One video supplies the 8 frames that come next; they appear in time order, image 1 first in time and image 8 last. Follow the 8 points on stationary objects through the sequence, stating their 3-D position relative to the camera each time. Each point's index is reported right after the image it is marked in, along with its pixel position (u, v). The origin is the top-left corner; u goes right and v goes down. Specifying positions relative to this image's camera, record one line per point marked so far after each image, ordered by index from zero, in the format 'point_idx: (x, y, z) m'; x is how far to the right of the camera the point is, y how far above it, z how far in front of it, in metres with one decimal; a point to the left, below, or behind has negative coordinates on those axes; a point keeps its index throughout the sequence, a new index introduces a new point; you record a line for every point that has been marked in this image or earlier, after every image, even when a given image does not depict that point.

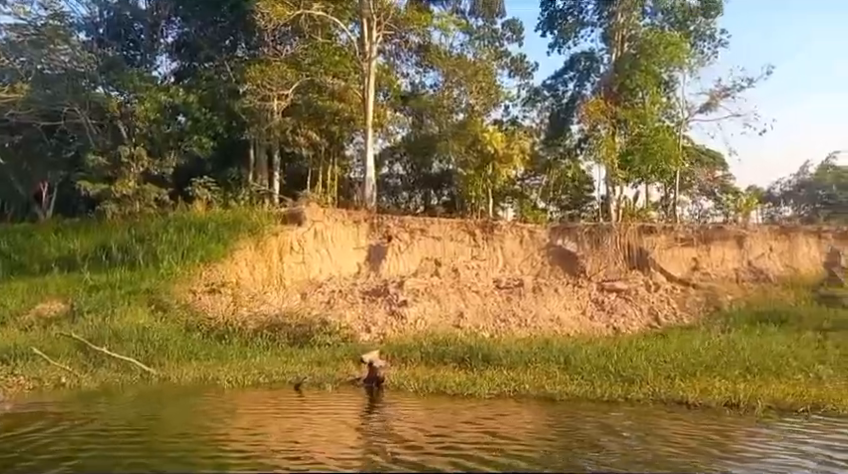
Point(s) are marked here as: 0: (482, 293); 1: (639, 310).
0: (+1.4, -1.3, +19.9) m
1: (+5.2, -1.7, +20.4) m
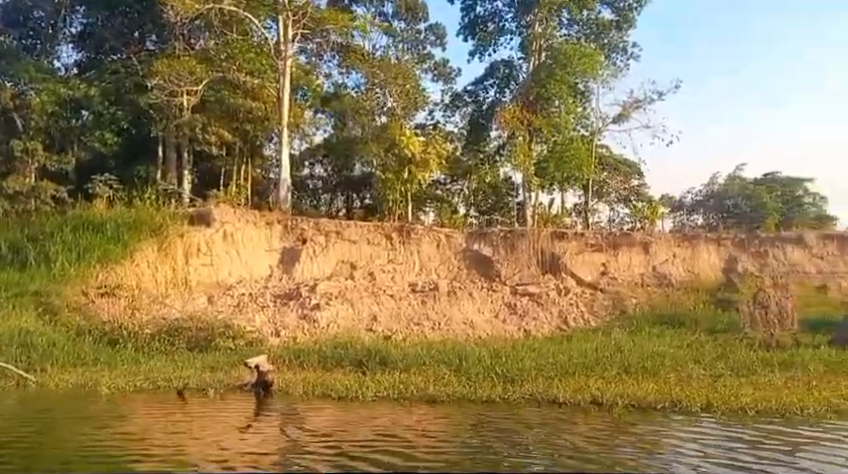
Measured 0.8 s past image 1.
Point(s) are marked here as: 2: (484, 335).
0: (-0.6, -1.4, +19.8) m
1: (+3.1, -1.9, +20.7) m
2: (+1.3, -2.3, +19.4) m
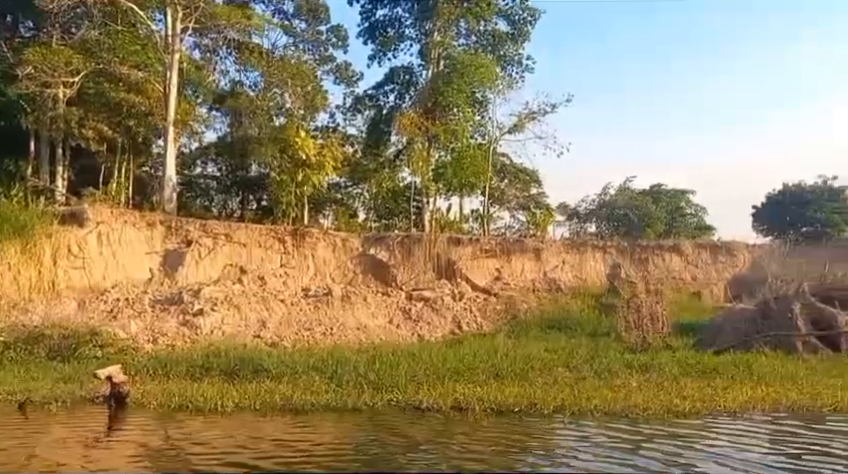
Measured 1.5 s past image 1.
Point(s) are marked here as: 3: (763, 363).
0: (-3.1, -1.5, +19.3) m
1: (+0.5, -2.0, +20.6) m
2: (-1.1, -2.4, +19.2) m
3: (+6.4, -2.2, +16.0) m
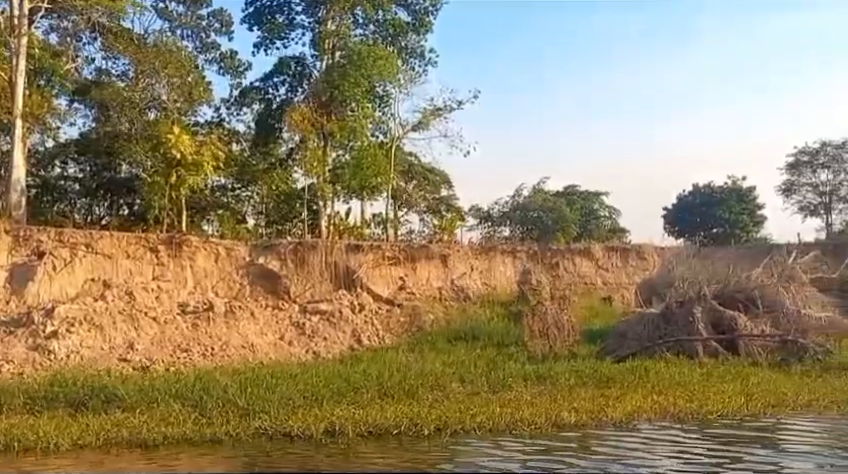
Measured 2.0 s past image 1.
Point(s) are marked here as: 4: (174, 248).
0: (-5.4, -1.7, +17.3) m
1: (-1.9, -2.2, +18.9) m
2: (-3.3, -2.5, +17.3) m
3: (+4.5, -2.3, +14.9) m
4: (-5.6, -0.2, +19.0) m
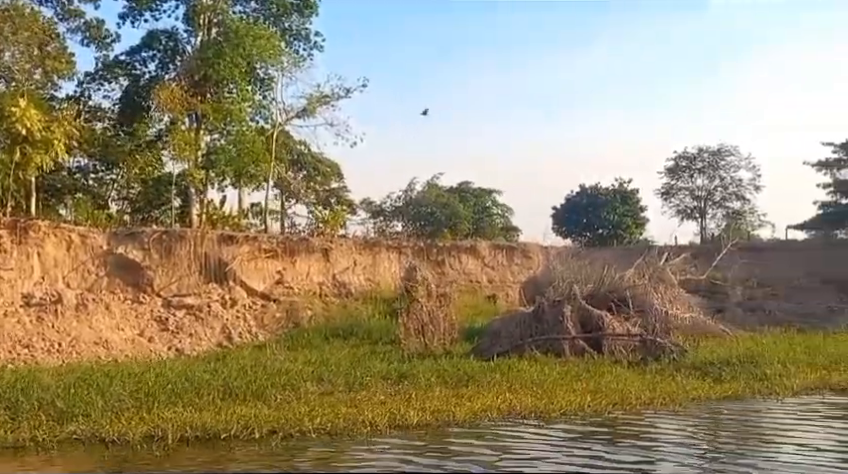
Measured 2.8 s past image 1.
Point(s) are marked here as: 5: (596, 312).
0: (-7.9, -1.4, +16.0) m
1: (-4.7, -2.0, +18.0) m
2: (-5.9, -2.3, +16.2) m
3: (+2.1, -2.2, +14.7) m
4: (-8.3, +0.1, +17.6) m
5: (+3.6, -1.6, +17.3) m
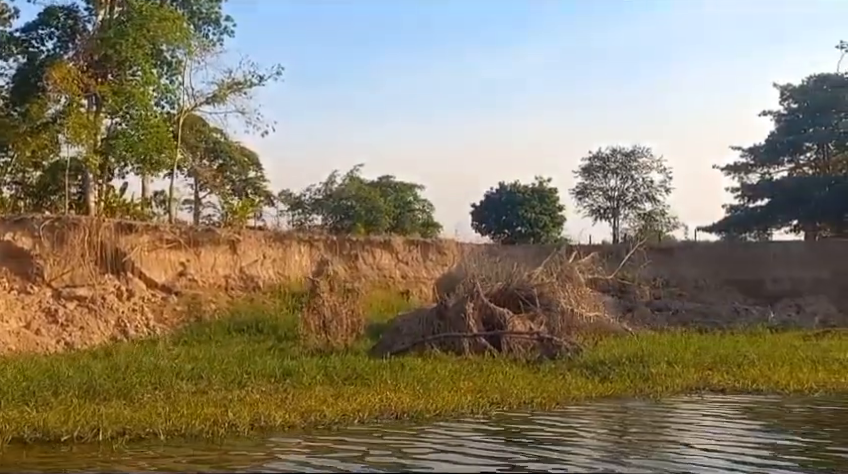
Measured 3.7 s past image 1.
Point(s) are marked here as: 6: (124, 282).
0: (-9.8, -1.1, +15.0) m
1: (-6.7, -1.8, +17.3) m
2: (-7.8, -2.1, +15.4) m
3: (+0.3, -2.2, +14.6) m
4: (-10.2, +0.4, +16.6) m
5: (+1.5, -1.5, +17.3) m
6: (-6.8, -1.0, +18.8) m
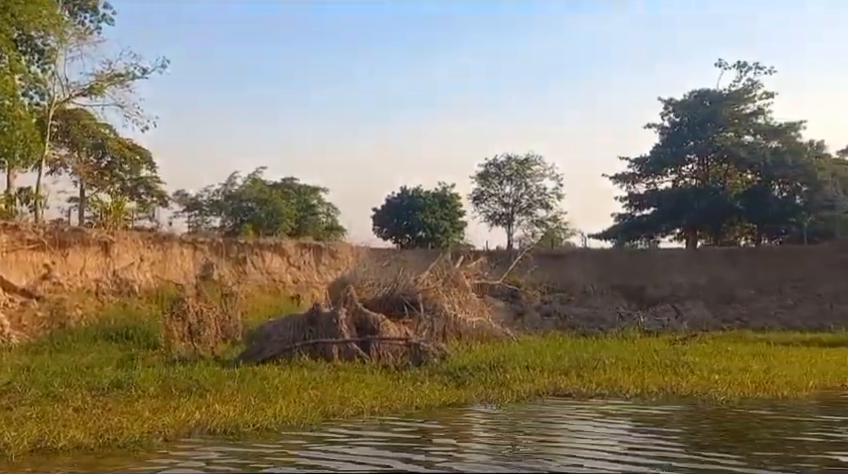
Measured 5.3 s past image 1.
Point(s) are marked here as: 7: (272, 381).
0: (-12.1, -1.0, +13.6) m
1: (-9.3, -1.7, +16.1) m
2: (-10.2, -2.0, +14.2) m
3: (-2.1, -2.3, +14.2) m
4: (-12.7, +0.4, +15.1) m
5: (-1.1, -1.6, +16.9) m
6: (-9.5, -1.0, +17.6) m
7: (-2.2, -2.1, +12.1) m
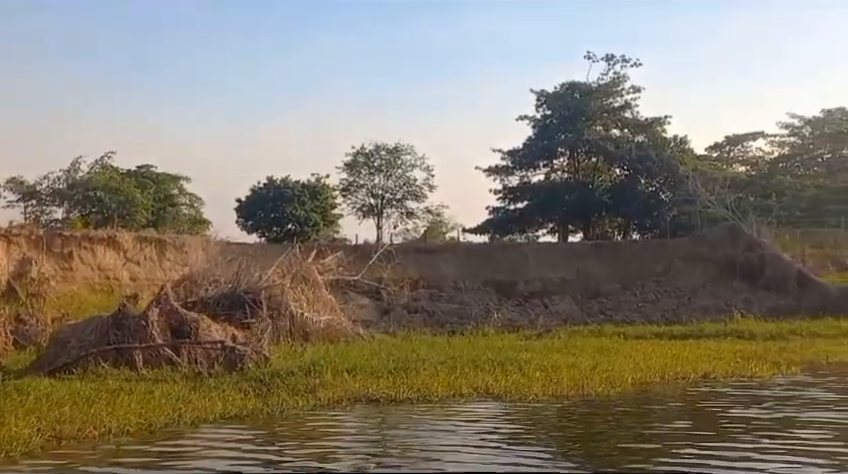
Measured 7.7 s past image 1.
0: (-14.4, -0.8, +9.5) m
1: (-12.0, -1.5, +12.5) m
2: (-12.7, -1.8, +10.4) m
3: (-4.6, -2.1, +11.5) m
4: (-15.2, +0.7, +11.0) m
5: (-4.0, -1.4, +14.3) m
6: (-12.4, -0.8, +13.9) m
7: (-4.5, -1.9, +9.4) m
